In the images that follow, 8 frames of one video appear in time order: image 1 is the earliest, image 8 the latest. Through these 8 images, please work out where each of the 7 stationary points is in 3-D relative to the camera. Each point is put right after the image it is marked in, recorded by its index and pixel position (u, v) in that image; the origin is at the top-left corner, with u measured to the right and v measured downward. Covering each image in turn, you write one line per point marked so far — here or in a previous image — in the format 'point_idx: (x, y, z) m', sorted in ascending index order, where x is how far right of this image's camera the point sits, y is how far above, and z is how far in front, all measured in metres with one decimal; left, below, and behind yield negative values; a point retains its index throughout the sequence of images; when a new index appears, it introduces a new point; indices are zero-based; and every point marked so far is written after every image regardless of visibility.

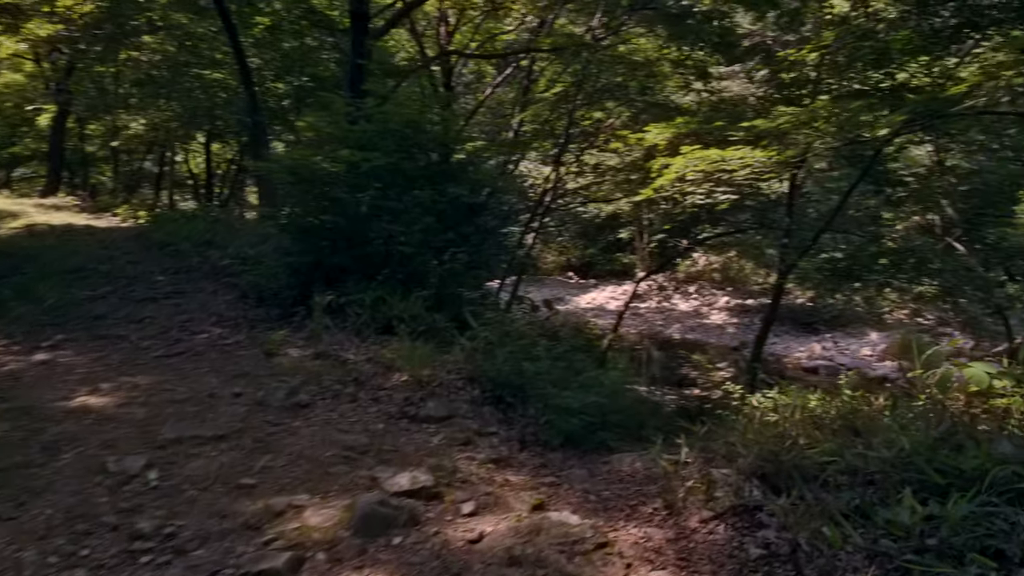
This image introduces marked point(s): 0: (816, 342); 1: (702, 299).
0: (+5.9, -1.1, +14.8) m
1: (+4.5, -0.3, +18.2) m
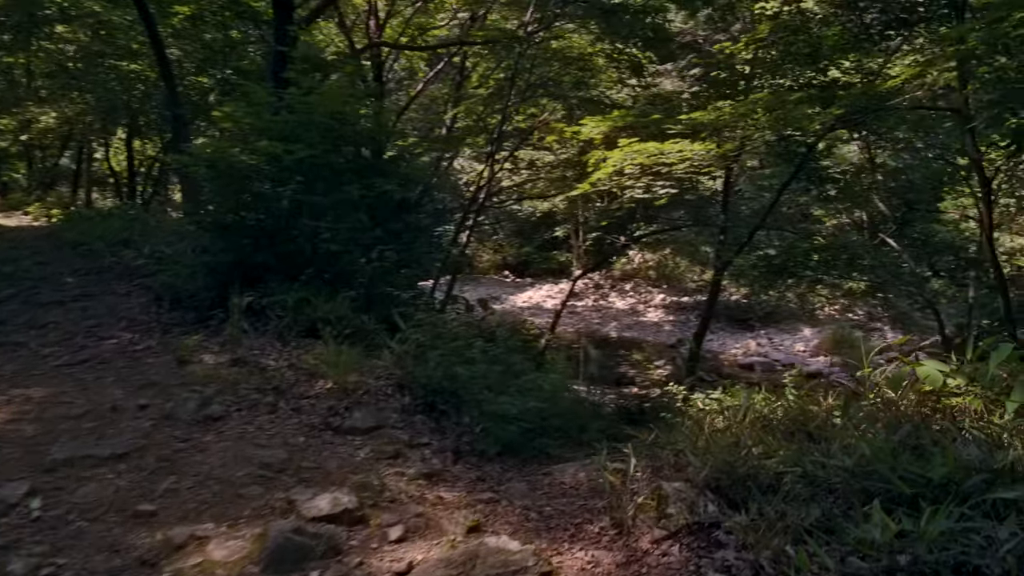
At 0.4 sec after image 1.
0: (+4.7, -1.0, +15.0) m
1: (+3.0, -0.2, +18.2) m
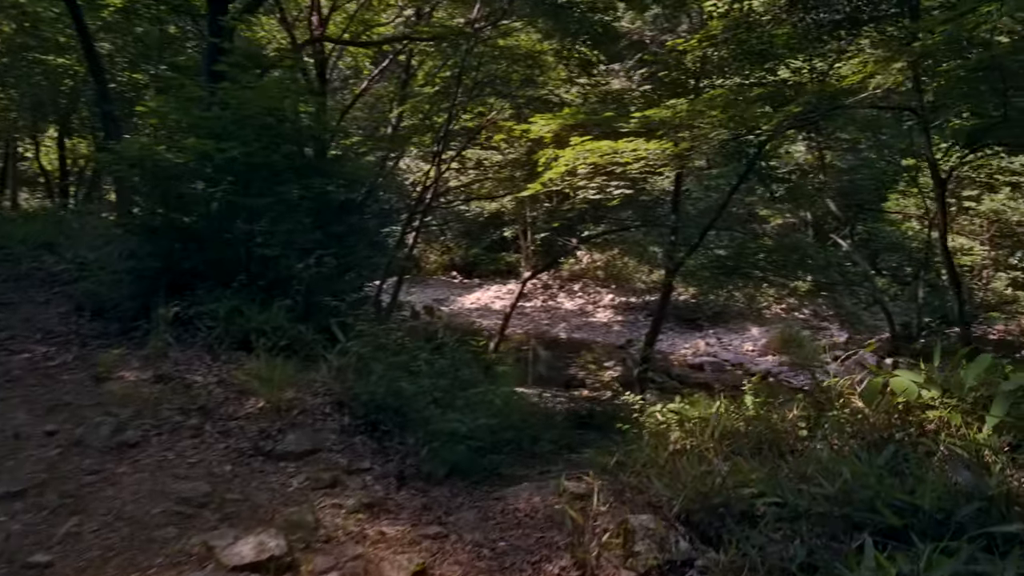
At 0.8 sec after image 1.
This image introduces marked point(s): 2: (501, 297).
0: (+3.7, -1.0, +15.0) m
1: (+1.8, -0.2, +18.2) m
2: (-0.3, -0.2, +17.3) m
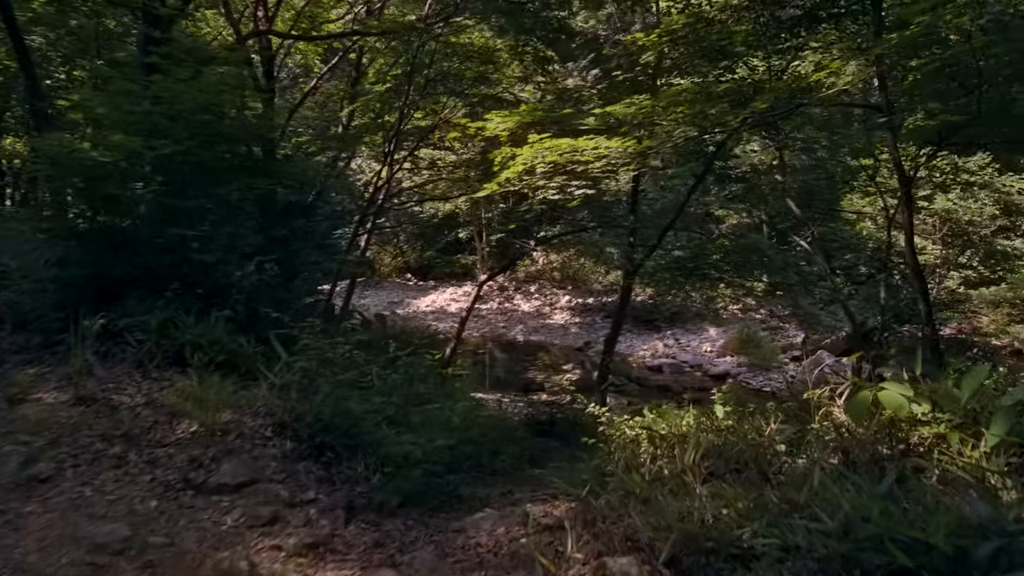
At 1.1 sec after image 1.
0: (+2.8, -1.0, +15.0) m
1: (+0.7, -0.3, +18.0) m
2: (-1.2, -0.2, +17.0) m
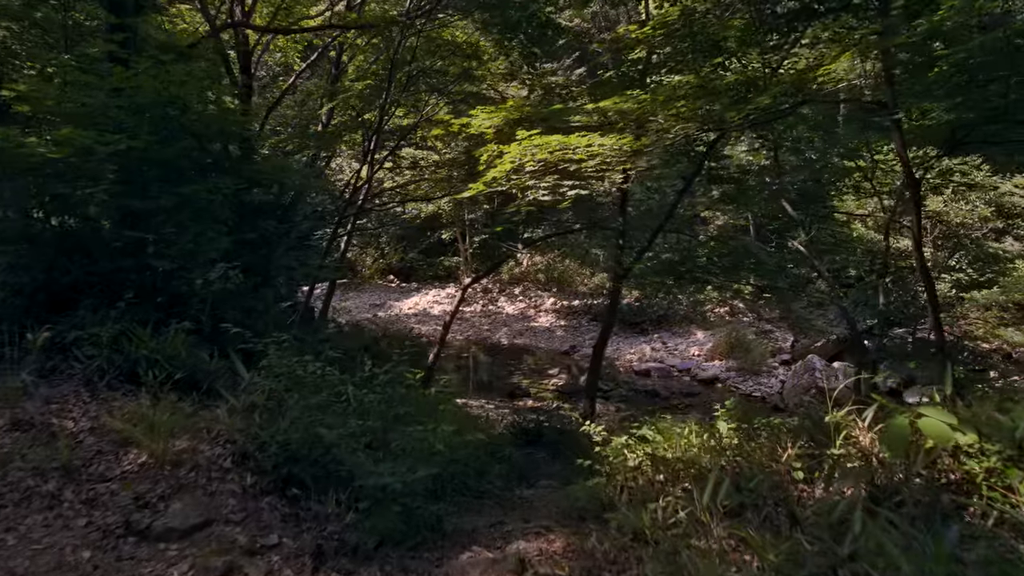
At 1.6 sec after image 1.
0: (+2.5, -1.1, +14.7) m
1: (+0.4, -0.3, +17.7) m
2: (-1.6, -0.3, +16.6) m
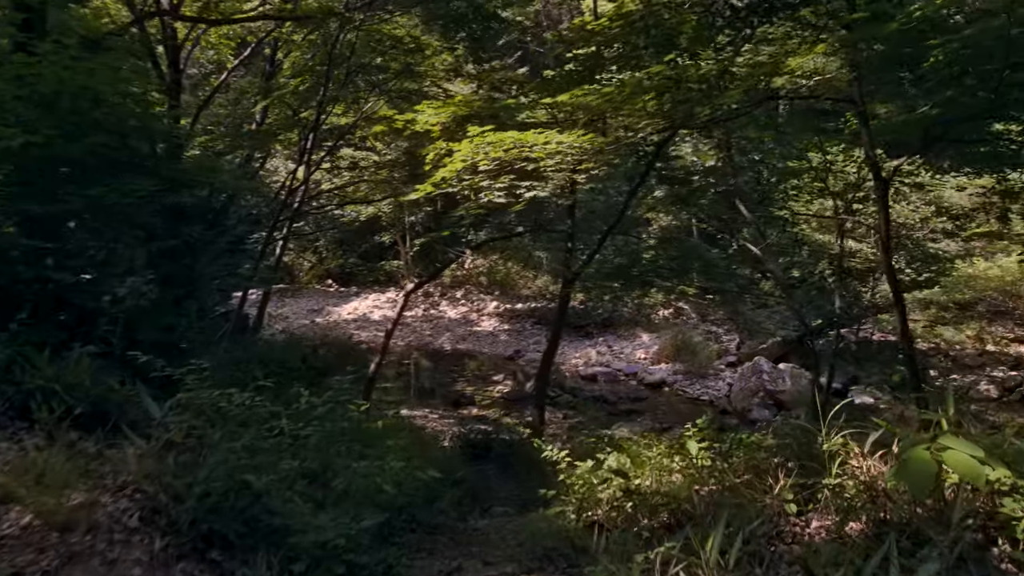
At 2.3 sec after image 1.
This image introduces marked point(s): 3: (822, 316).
0: (+1.5, -1.1, +14.5) m
1: (-0.9, -0.4, +17.3) m
2: (-2.8, -0.4, +16.1) m
3: (+3.4, -0.3, +8.6) m
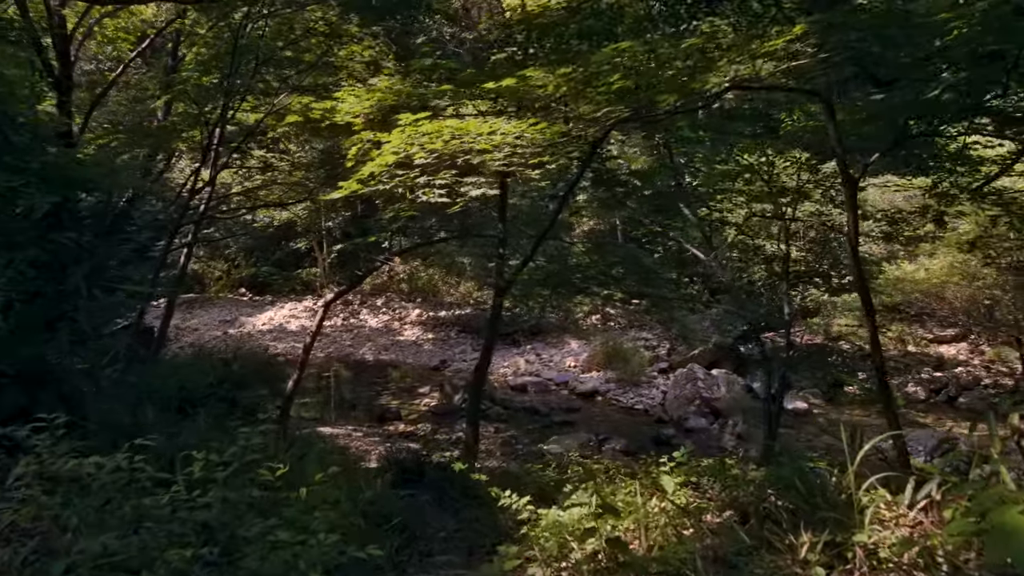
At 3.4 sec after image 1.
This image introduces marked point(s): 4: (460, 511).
0: (+0.2, -1.2, +14.0) m
1: (-2.5, -0.6, +16.6) m
2: (-4.3, -0.6, +15.2) m
3: (+2.7, -0.4, +8.4) m
4: (-0.3, -1.4, +5.0) m
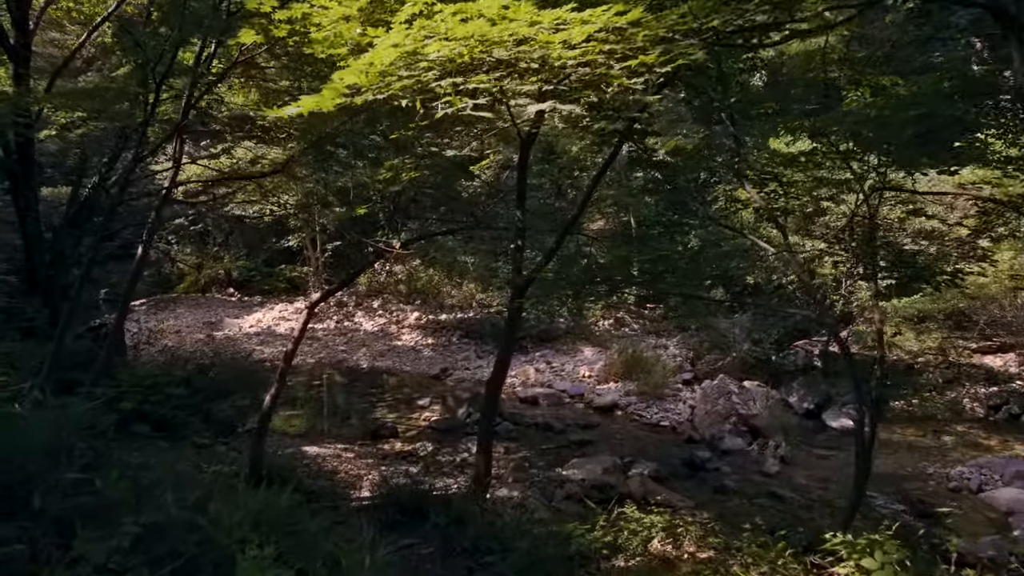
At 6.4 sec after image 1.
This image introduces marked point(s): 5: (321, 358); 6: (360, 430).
0: (+0.3, -1.3, +12.8) m
1: (-2.4, -0.6, +15.4) m
2: (-4.1, -0.6, +14.0) m
3: (+2.8, -0.4, +7.2) m
4: (-0.2, -1.4, +3.8) m
5: (-3.2, -1.2, +13.0) m
6: (-1.9, -1.8, +9.5) m
